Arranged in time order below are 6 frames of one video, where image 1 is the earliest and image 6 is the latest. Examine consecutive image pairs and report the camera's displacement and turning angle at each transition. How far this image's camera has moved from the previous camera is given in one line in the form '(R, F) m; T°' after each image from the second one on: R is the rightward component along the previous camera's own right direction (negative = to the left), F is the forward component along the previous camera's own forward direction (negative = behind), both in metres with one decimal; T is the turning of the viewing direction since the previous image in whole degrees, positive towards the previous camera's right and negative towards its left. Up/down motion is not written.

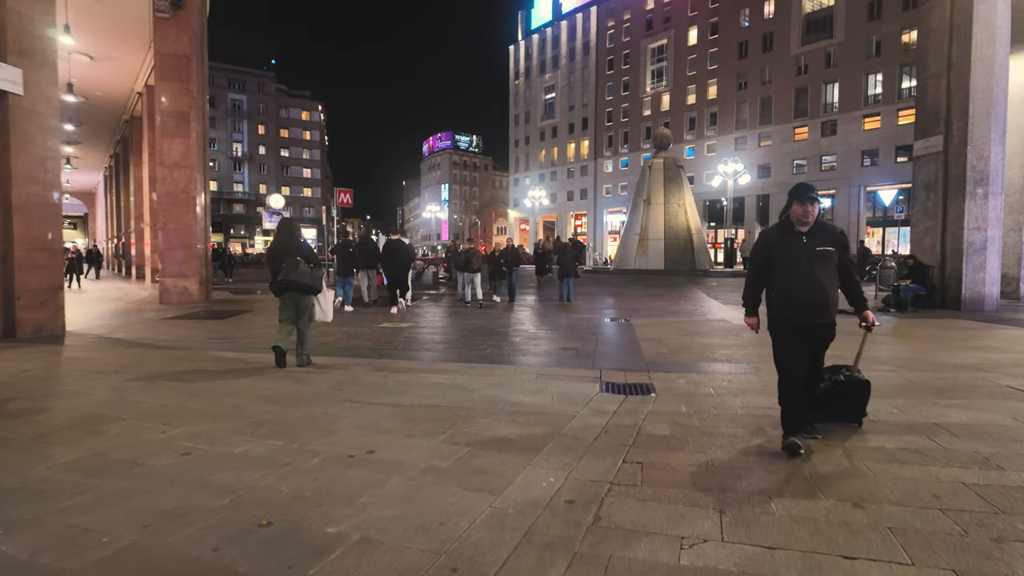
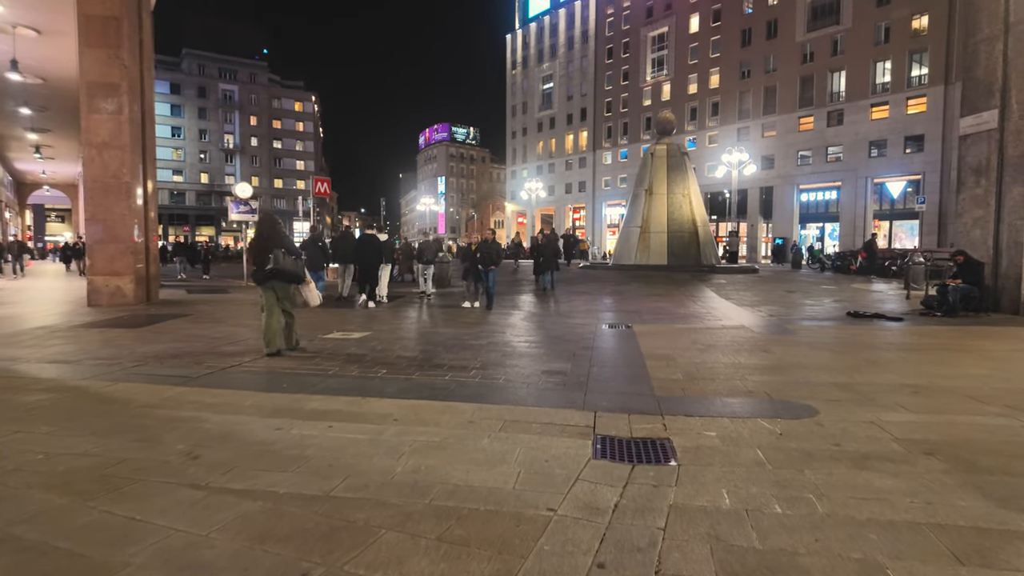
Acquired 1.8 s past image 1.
(+0.3, +1.9) m; 0°
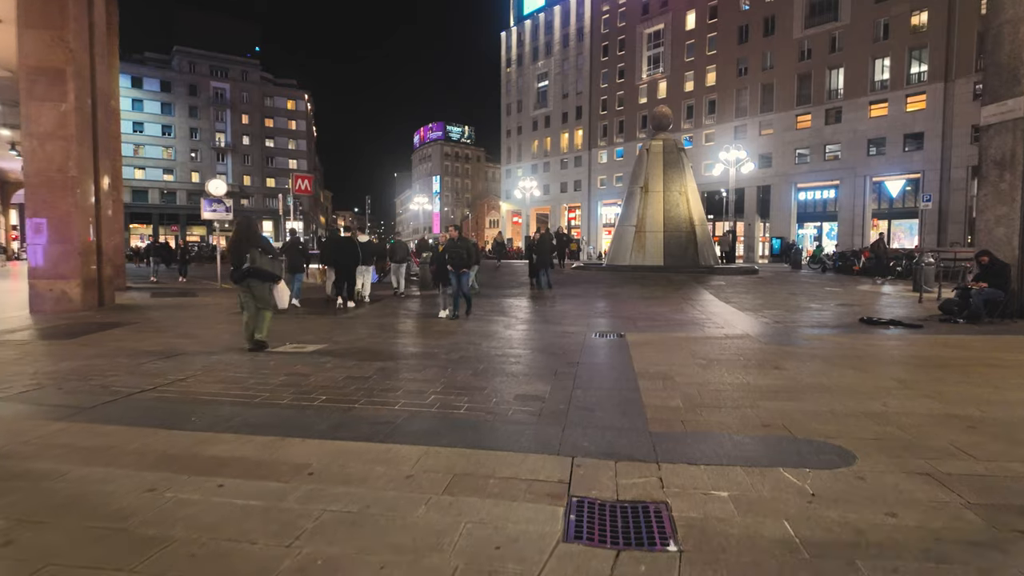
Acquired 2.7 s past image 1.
(+0.3, +1.0) m; 0°
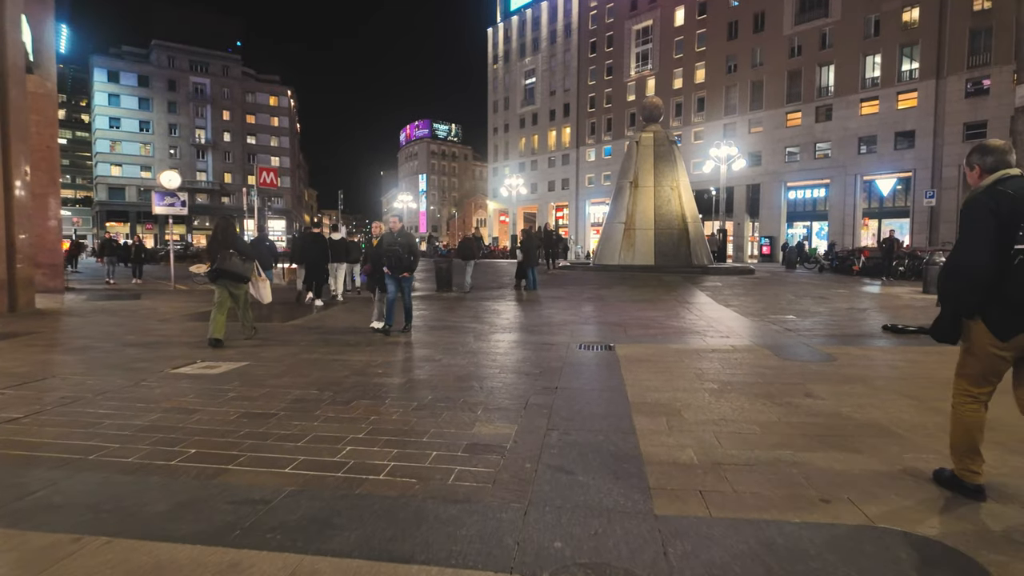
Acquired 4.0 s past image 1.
(+0.3, +1.5) m; +1°
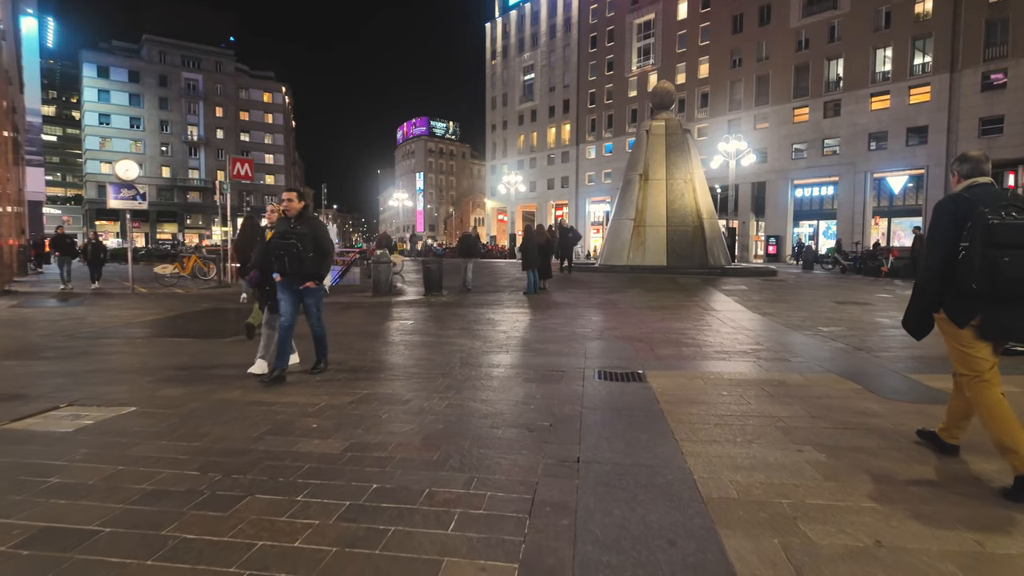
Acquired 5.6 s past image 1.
(0.0, +1.9) m; 0°
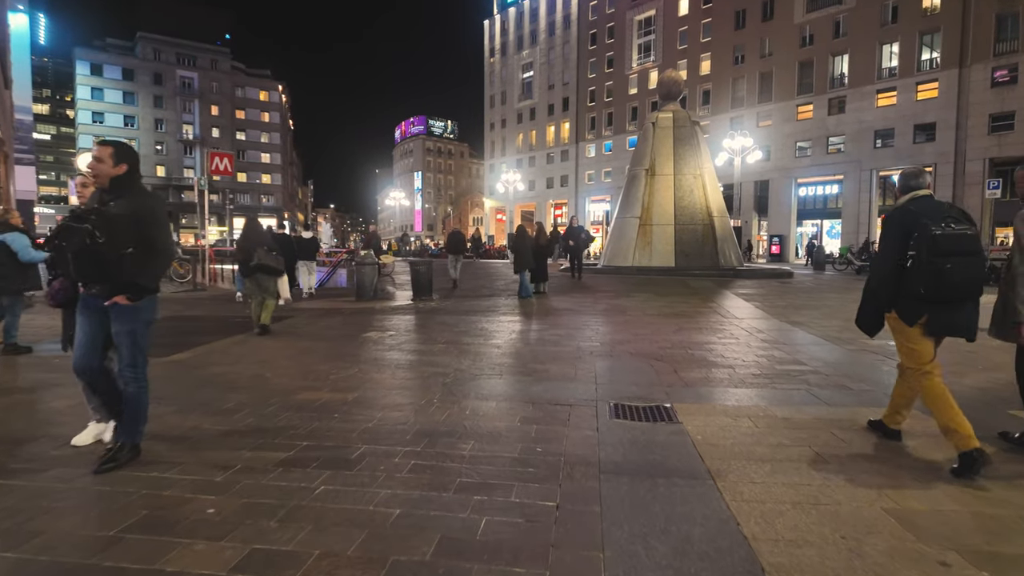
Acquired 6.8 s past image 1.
(0.0, +1.3) m; 0°
